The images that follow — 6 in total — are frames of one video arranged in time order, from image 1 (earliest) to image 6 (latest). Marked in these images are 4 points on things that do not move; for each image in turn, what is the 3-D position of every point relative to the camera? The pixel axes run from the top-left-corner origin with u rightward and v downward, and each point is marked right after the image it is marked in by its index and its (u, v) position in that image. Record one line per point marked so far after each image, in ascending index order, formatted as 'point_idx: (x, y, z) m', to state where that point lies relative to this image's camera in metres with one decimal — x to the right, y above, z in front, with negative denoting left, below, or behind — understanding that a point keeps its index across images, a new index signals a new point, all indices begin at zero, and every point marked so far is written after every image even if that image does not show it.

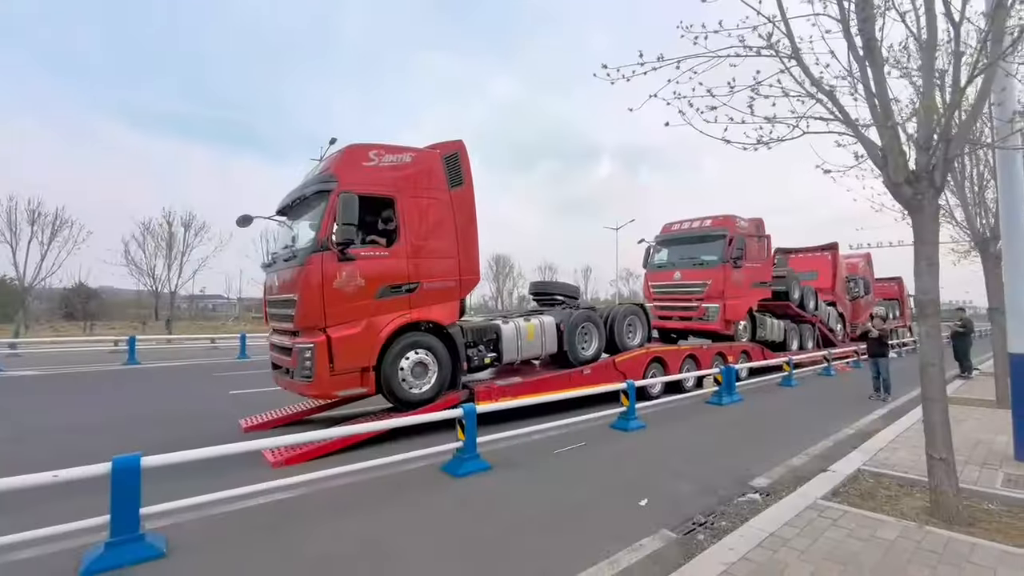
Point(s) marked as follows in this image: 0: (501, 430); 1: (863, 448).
0: (-0.1, -1.8, +6.5) m
1: (+3.9, -1.8, +5.7) m
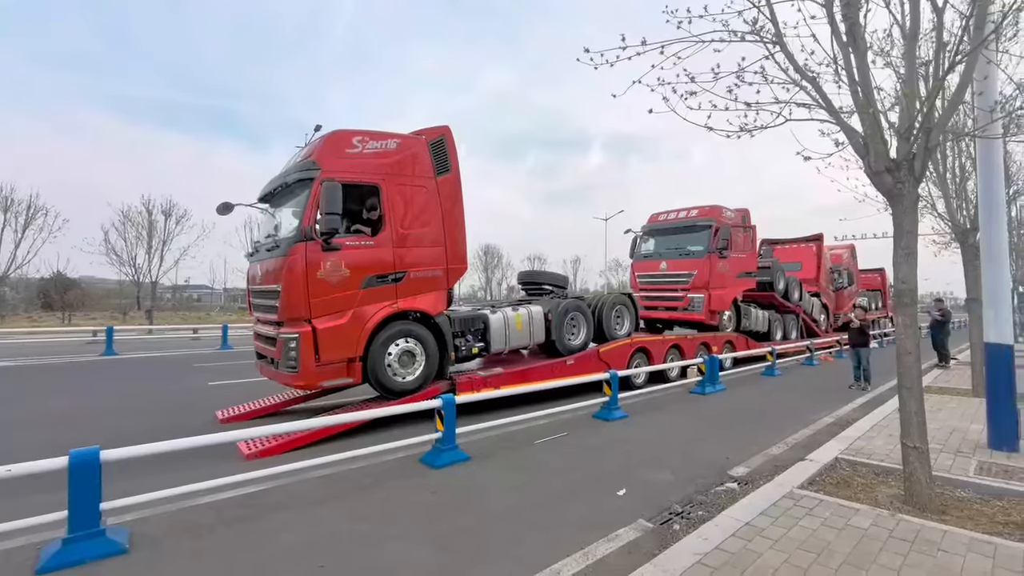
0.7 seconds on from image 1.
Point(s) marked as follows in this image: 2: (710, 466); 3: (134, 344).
0: (-0.4, -1.7, +6.5) m
1: (+3.6, -1.7, +5.7) m
2: (+2.0, -1.8, +5.2) m
3: (-13.1, -1.9, +18.2) m
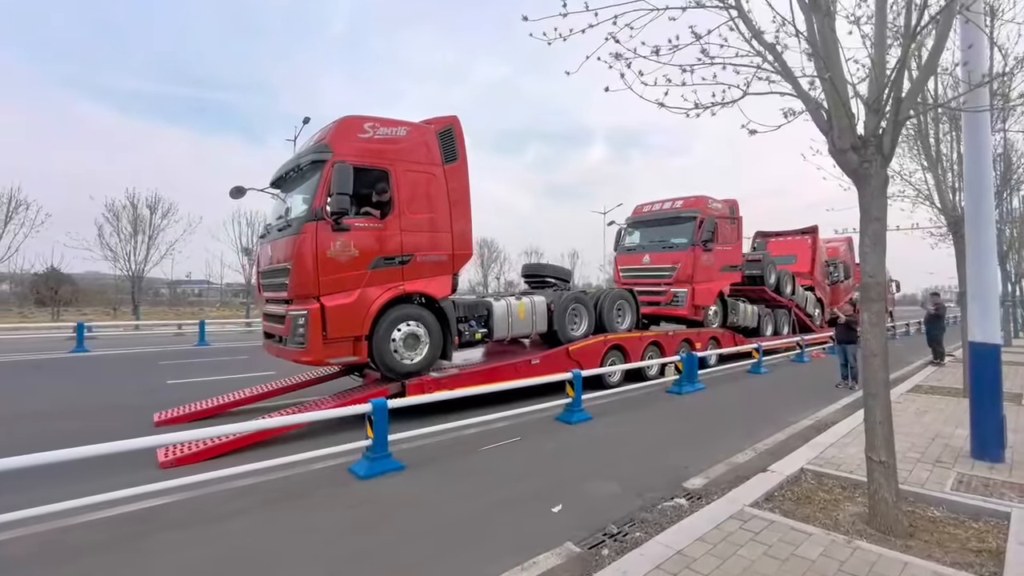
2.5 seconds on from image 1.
0: (-0.9, -1.6, +6.0) m
1: (+3.1, -1.6, +5.2) m
2: (+1.4, -1.7, +4.7) m
3: (-13.6, -1.7, +17.9) m
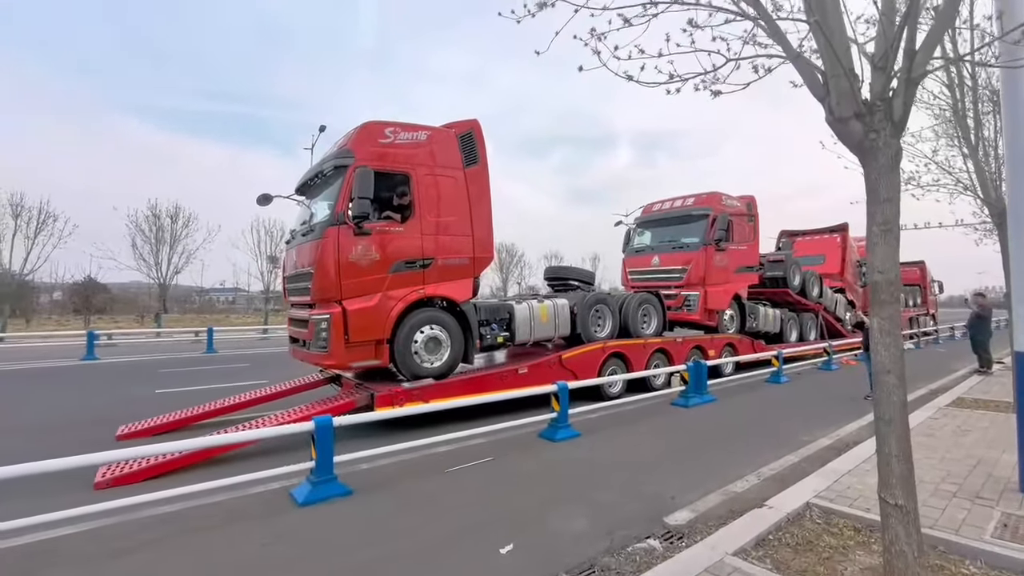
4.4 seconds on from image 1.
0: (-1.2, -1.7, +5.5) m
1: (+2.7, -1.6, +4.5) m
2: (+1.1, -1.7, +4.1) m
3: (-13.2, -2.0, +18.1) m
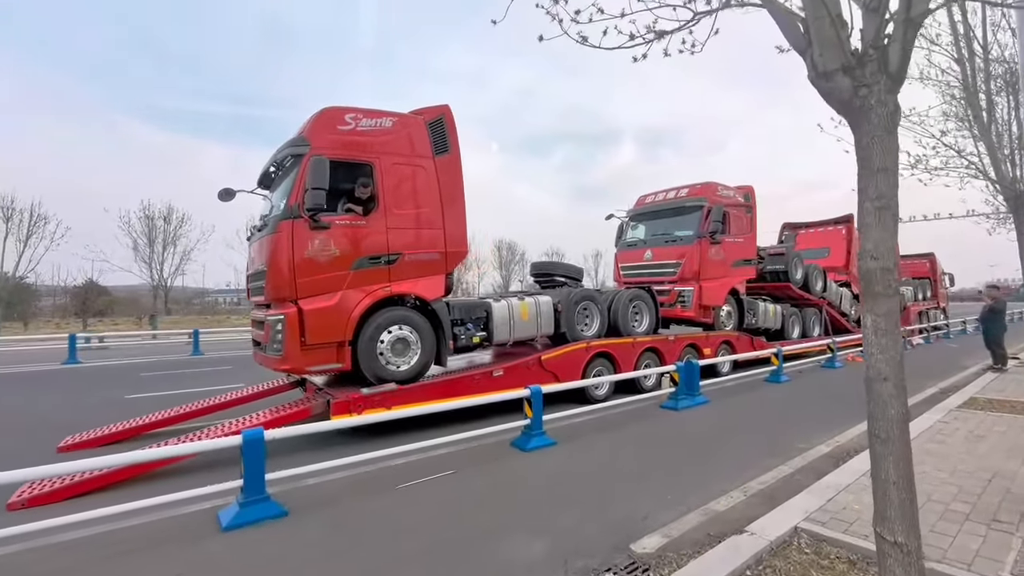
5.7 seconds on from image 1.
0: (-1.6, -1.6, +5.1) m
1: (+2.4, -1.5, +4.0) m
2: (+0.7, -1.7, +3.6) m
3: (-13.3, -2.1, +17.8) m
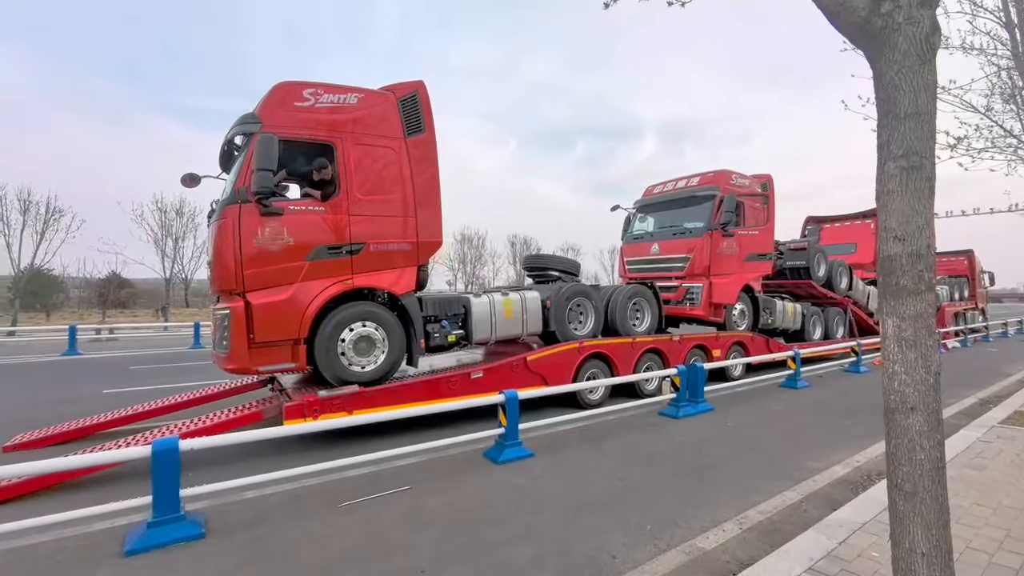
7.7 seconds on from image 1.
0: (-1.8, -1.6, +4.6) m
1: (+2.1, -1.5, +3.3) m
2: (+0.4, -1.6, +3.0) m
3: (-13.1, -1.8, +17.7) m
